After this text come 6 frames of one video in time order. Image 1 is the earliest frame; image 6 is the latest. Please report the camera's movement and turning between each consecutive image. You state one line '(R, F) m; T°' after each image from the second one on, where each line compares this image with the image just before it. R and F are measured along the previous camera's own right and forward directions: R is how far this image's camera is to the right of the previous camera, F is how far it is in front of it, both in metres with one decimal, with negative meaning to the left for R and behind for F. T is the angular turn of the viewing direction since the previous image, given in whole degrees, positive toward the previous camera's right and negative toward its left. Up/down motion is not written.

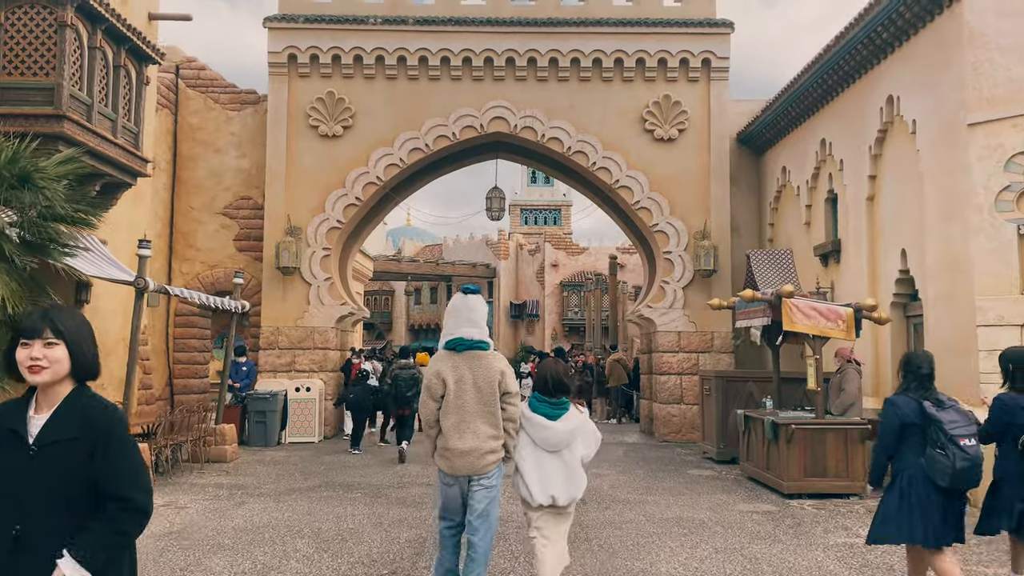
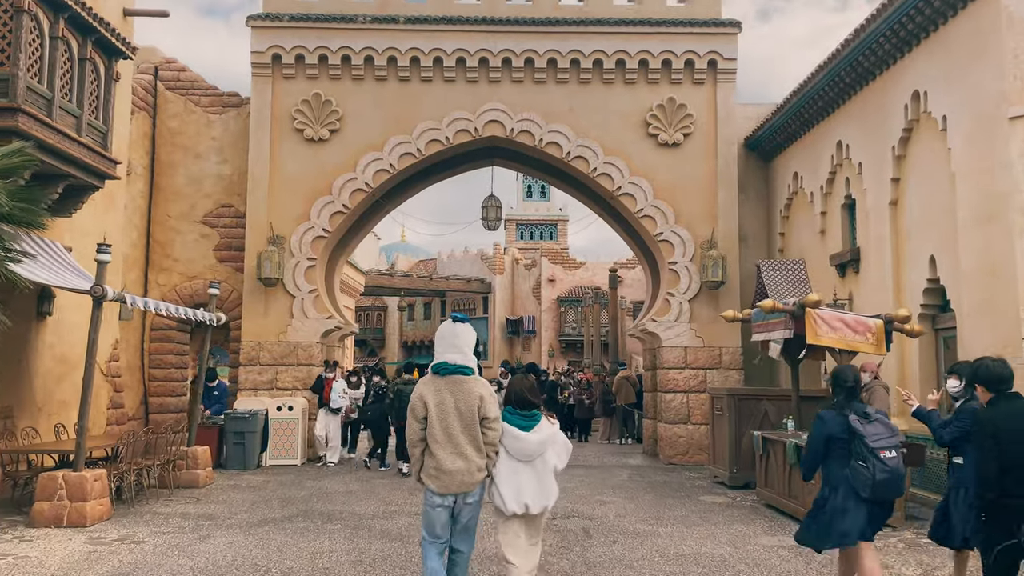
(0.0, +0.8) m; 0°
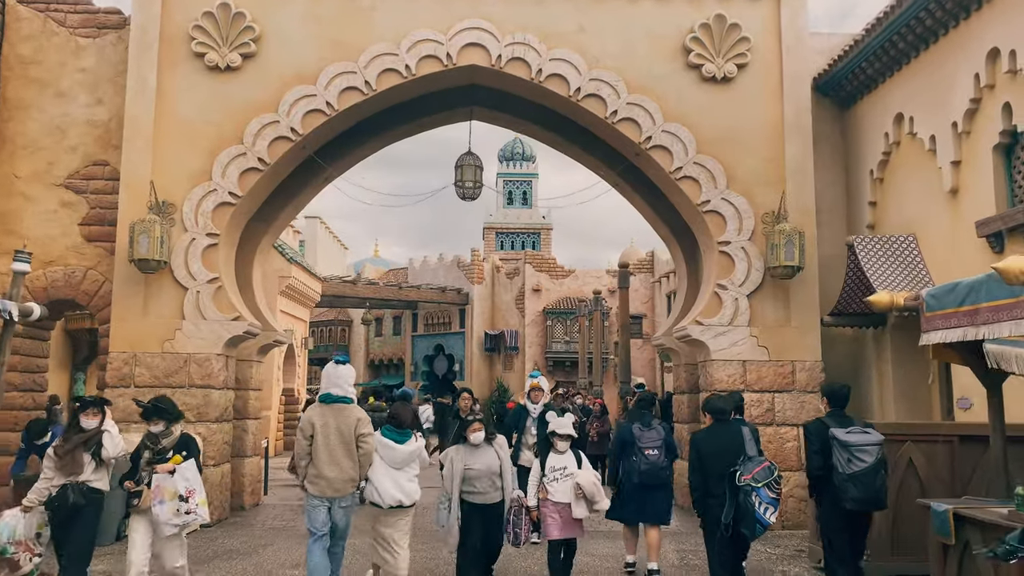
(-0.1, +4.0) m; +2°
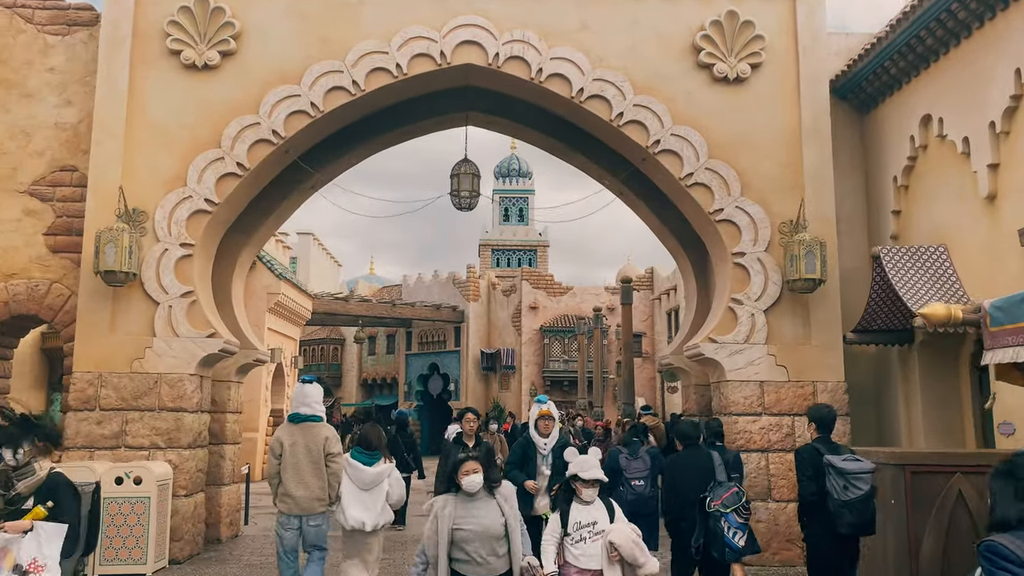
(0.0, +0.7) m; 0°
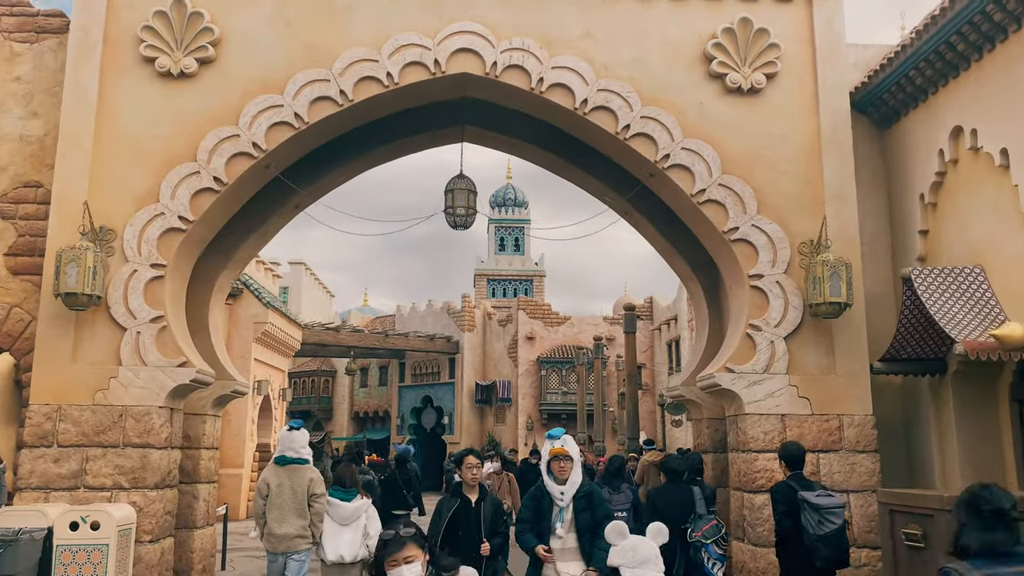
(0.0, +0.7) m; 0°
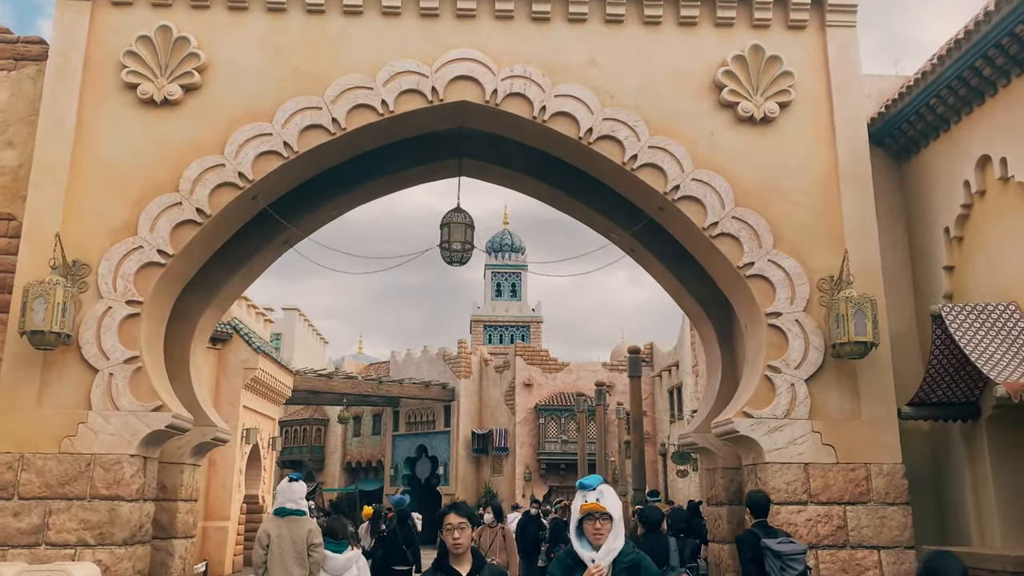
(-0.1, +0.5) m; 0°
